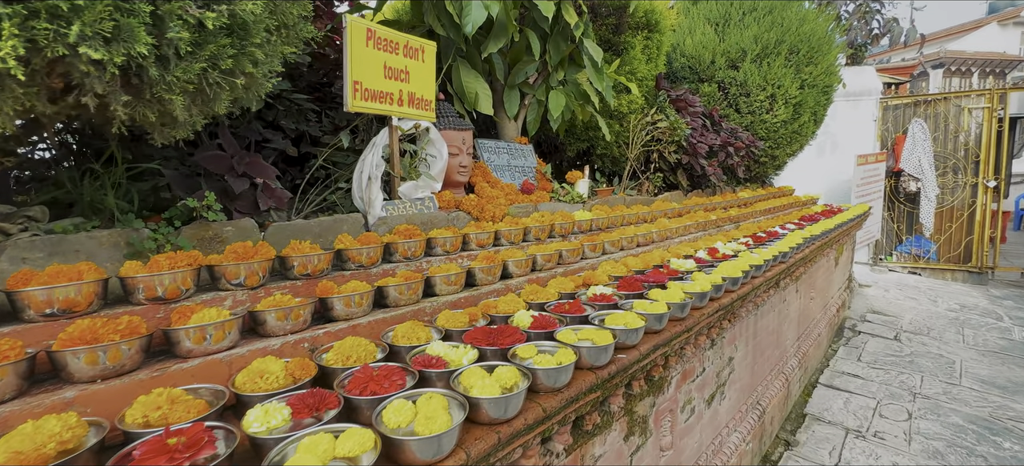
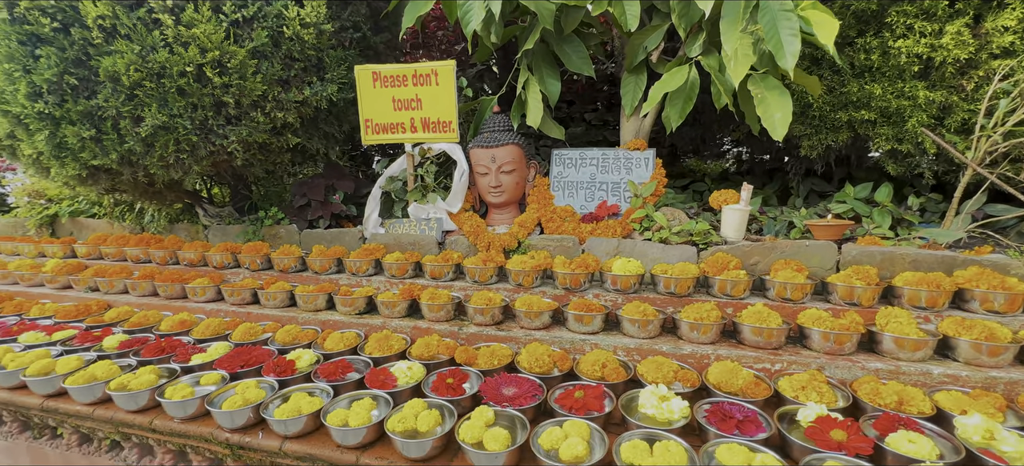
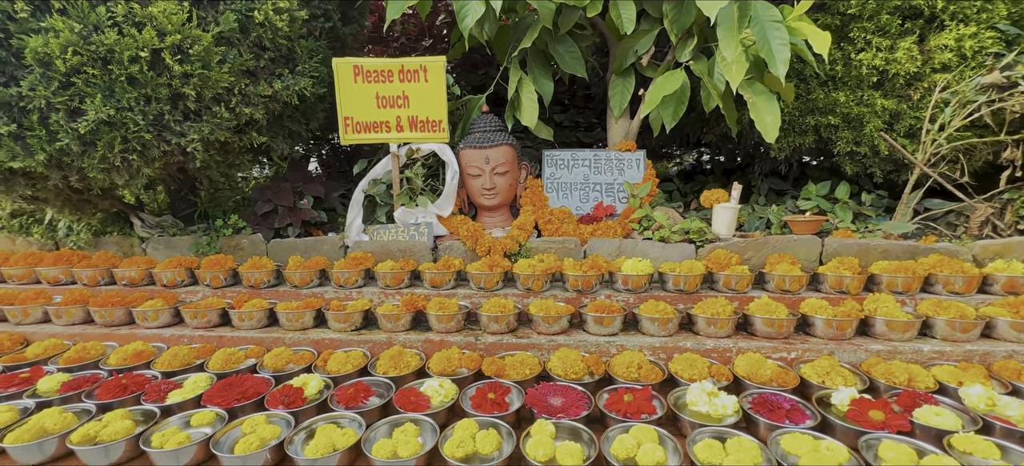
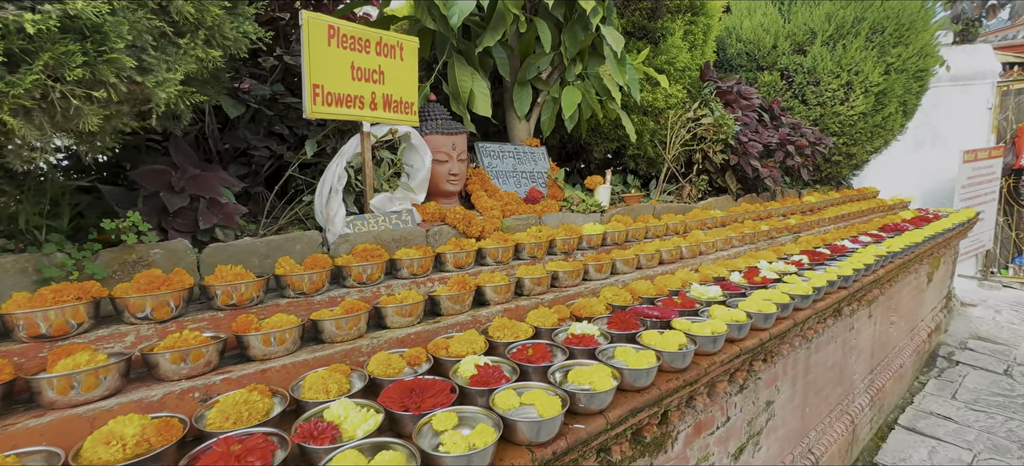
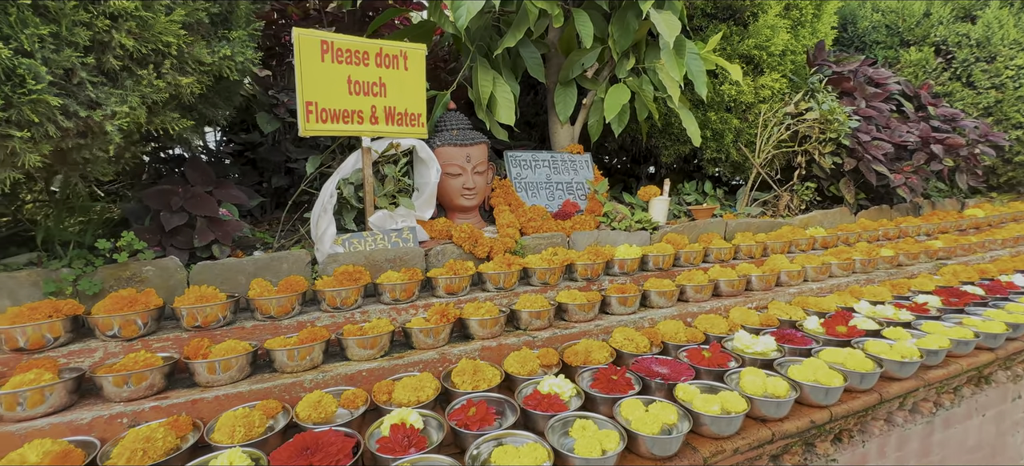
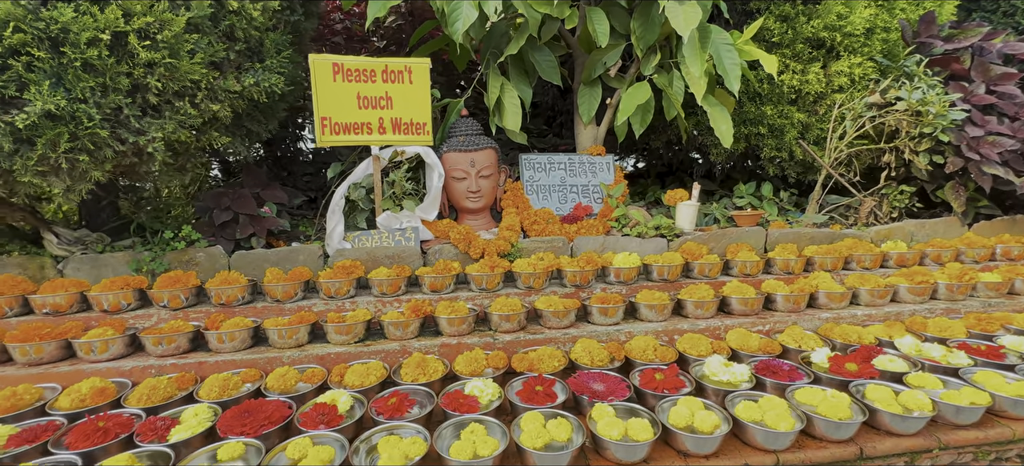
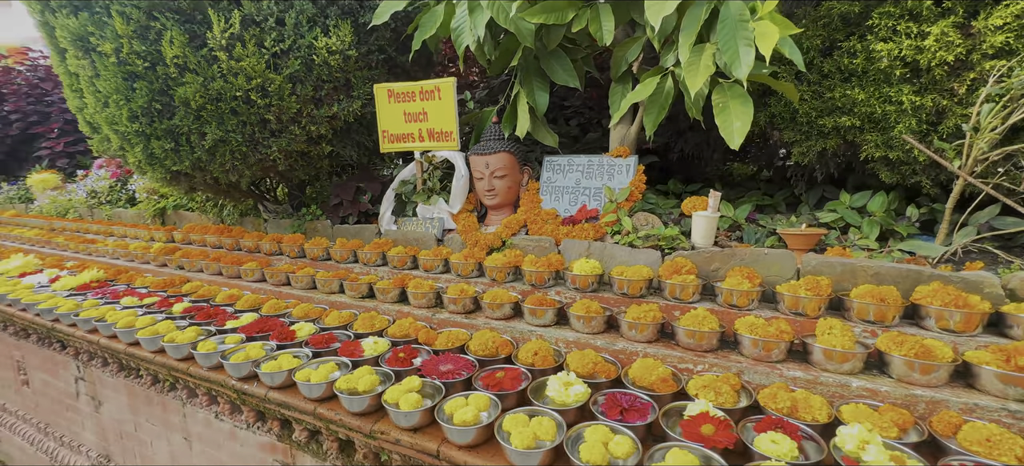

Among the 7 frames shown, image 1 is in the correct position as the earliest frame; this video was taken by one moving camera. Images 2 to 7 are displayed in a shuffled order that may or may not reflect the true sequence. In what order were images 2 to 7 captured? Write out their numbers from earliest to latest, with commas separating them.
4, 5, 6, 3, 2, 7
